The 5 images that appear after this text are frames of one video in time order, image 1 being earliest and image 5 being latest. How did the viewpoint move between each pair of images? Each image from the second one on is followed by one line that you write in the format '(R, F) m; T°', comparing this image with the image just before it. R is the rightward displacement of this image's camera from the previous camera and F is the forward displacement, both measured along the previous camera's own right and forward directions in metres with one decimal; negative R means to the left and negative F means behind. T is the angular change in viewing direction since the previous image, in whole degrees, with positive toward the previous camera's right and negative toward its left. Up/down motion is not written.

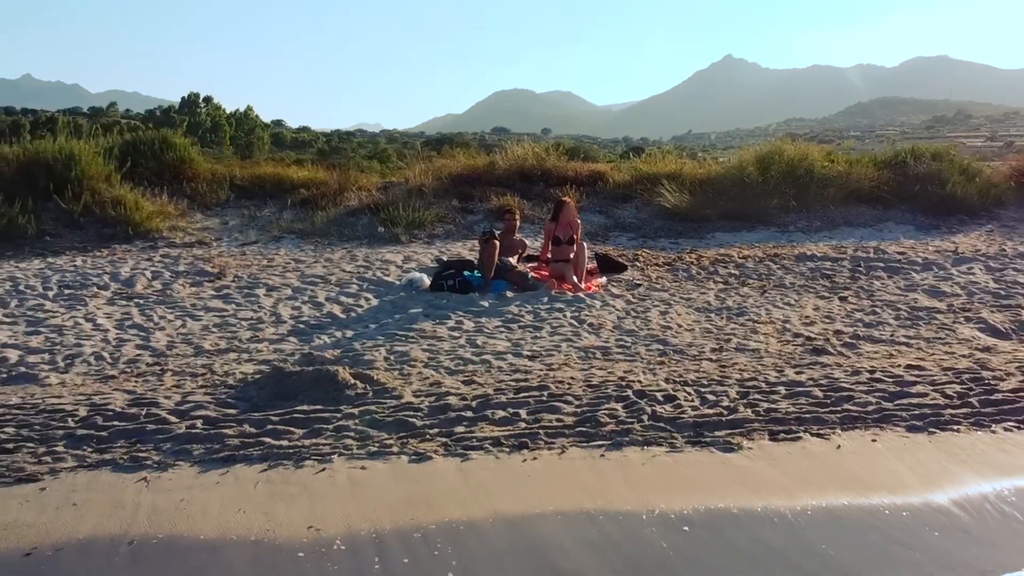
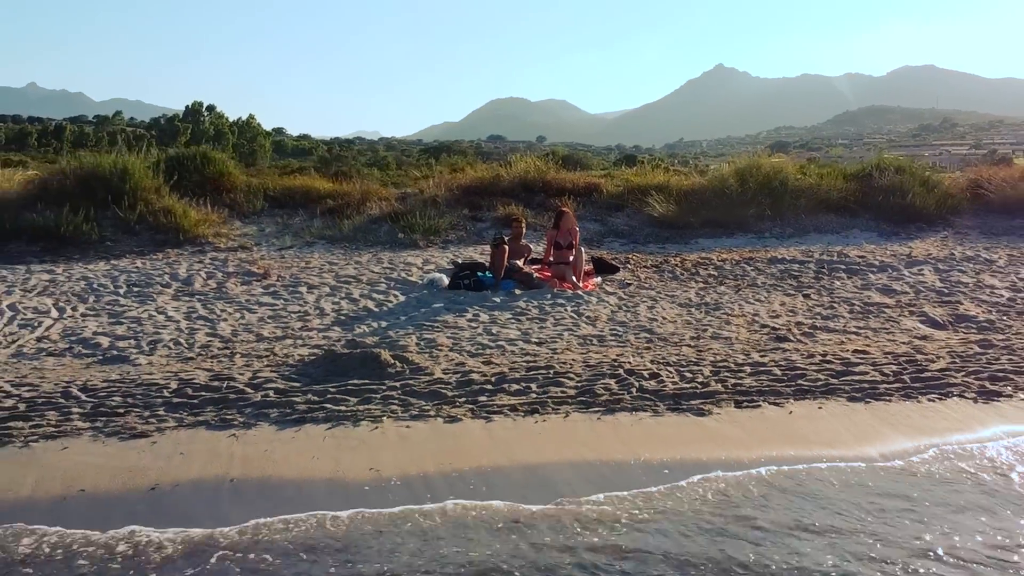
(-0.2, -1.1) m; 0°
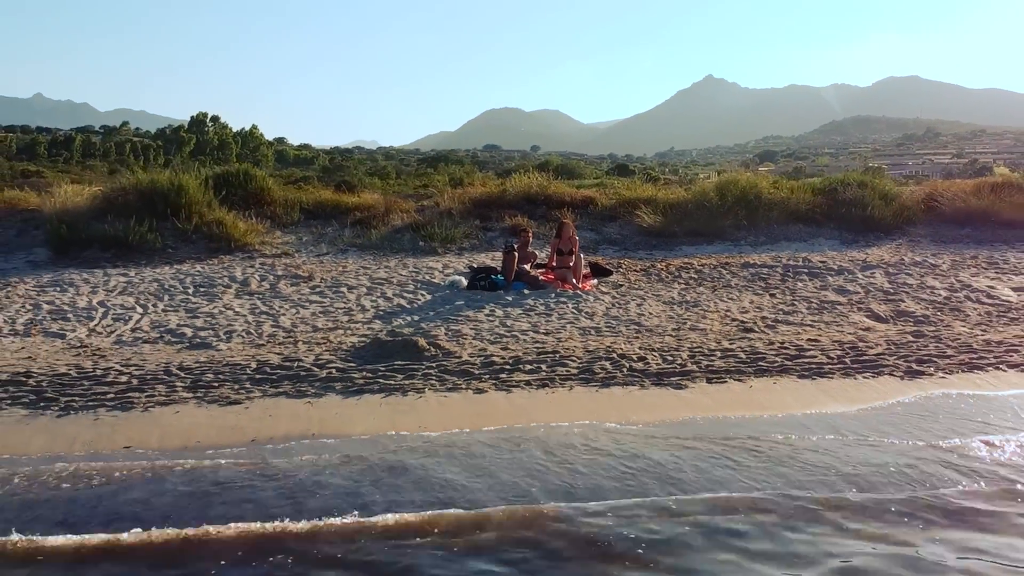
(-0.2, -1.4) m; +1°
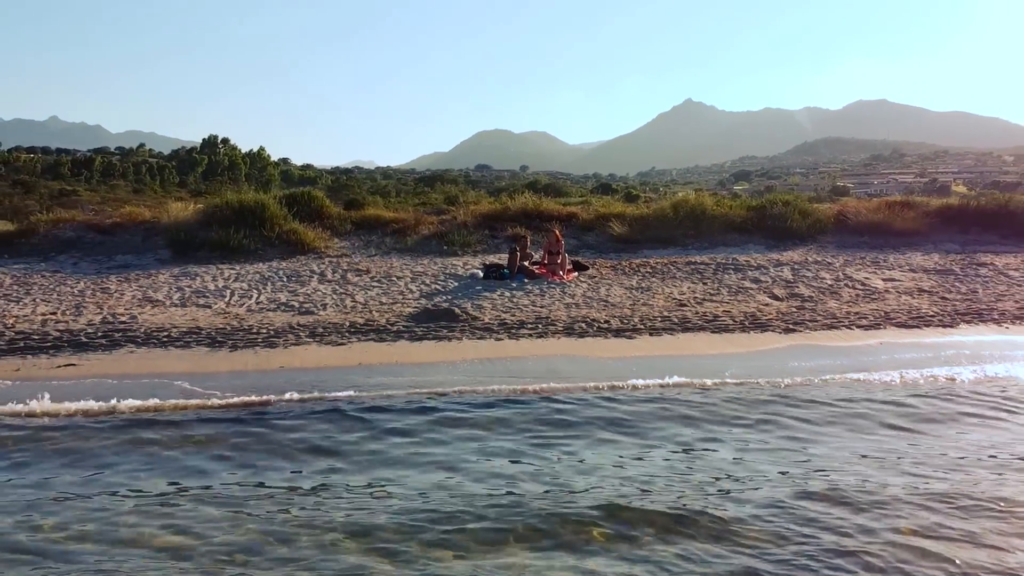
(-0.3, -3.6) m; +1°
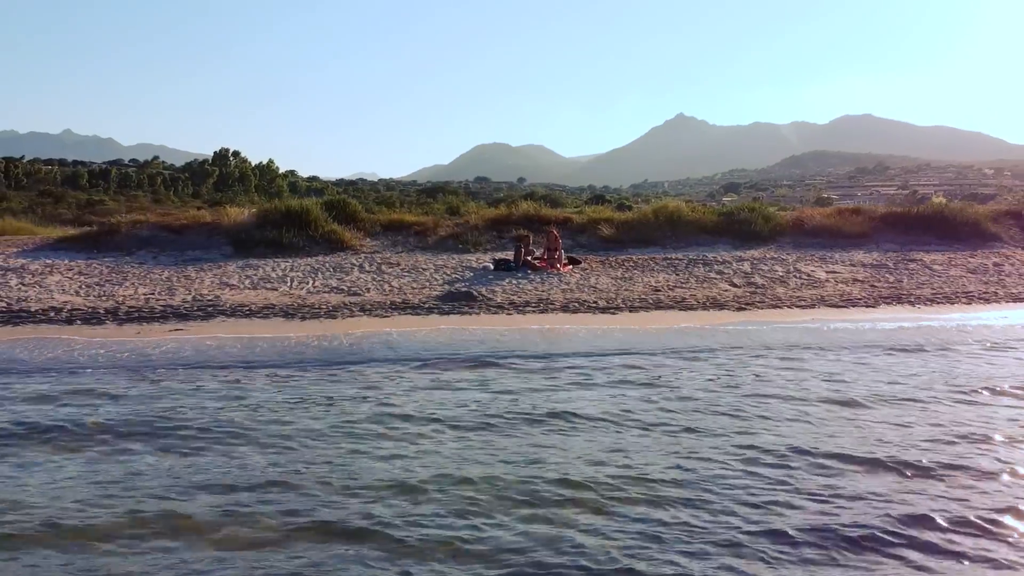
(-0.2, -2.8) m; 0°
